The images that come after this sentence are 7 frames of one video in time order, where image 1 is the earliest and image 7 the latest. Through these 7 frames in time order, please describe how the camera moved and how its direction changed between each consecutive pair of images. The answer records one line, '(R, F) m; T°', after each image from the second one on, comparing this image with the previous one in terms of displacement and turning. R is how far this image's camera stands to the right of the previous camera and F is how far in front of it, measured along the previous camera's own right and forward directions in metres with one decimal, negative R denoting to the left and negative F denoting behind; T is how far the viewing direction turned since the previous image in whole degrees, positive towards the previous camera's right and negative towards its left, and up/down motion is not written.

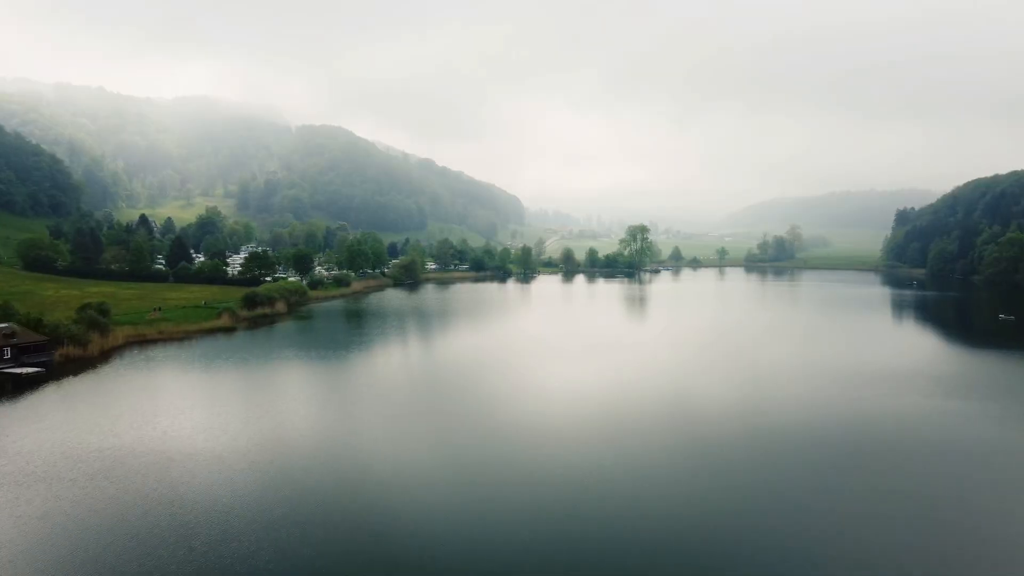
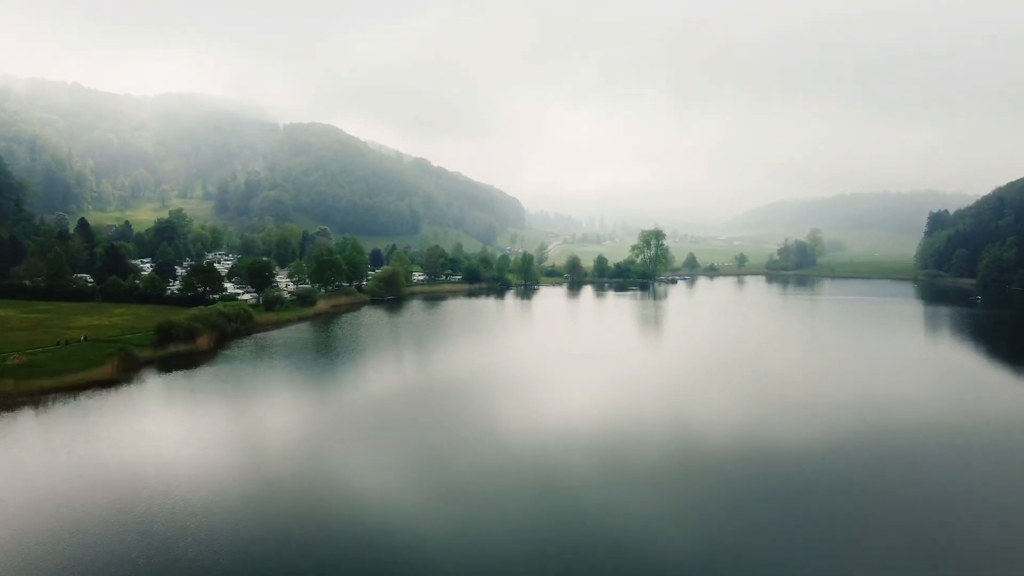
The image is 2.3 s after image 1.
(+0.1, +10.6) m; 0°
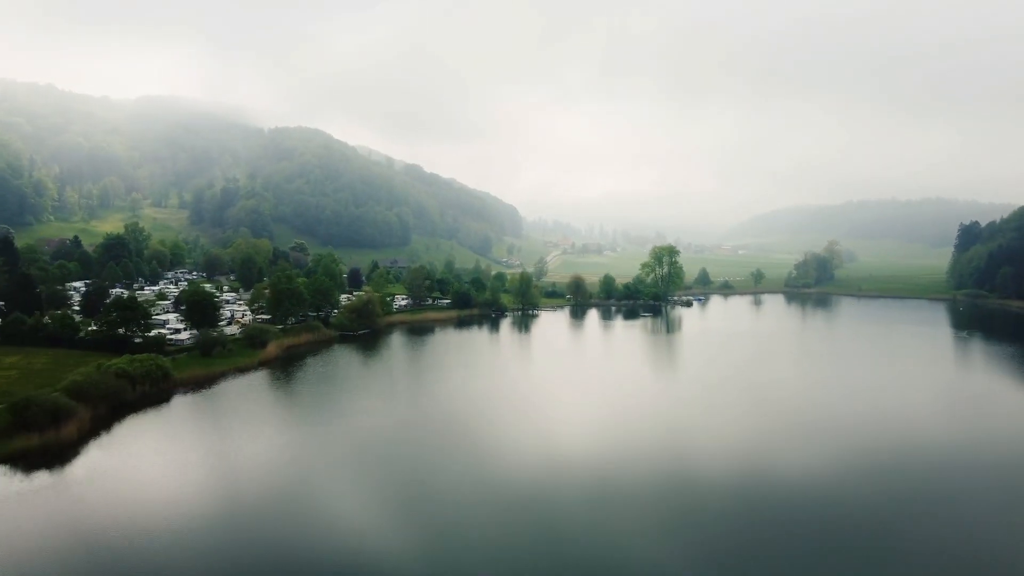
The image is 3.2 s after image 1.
(+0.1, +9.4) m; 0°
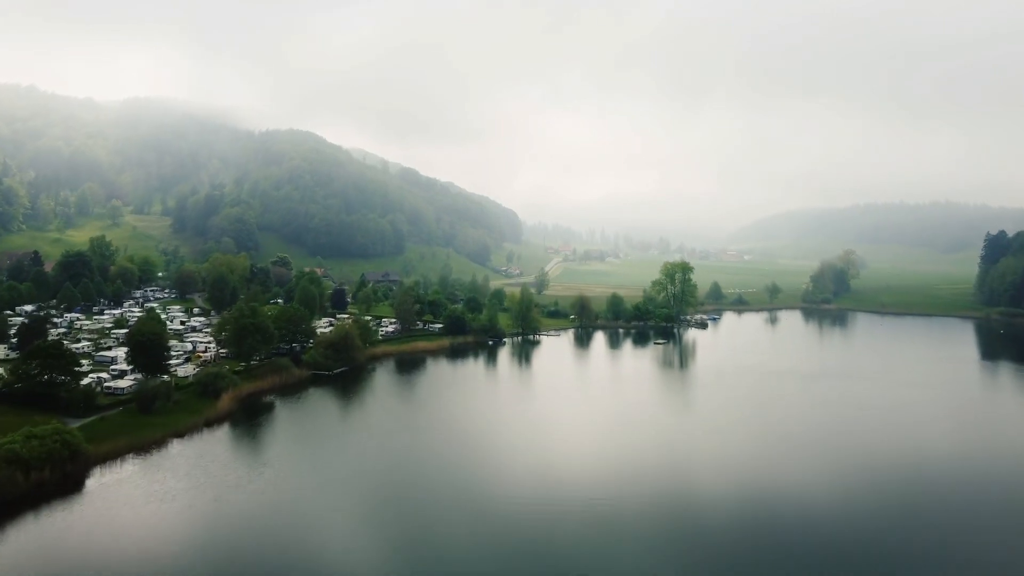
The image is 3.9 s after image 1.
(+0.1, +6.4) m; 0°
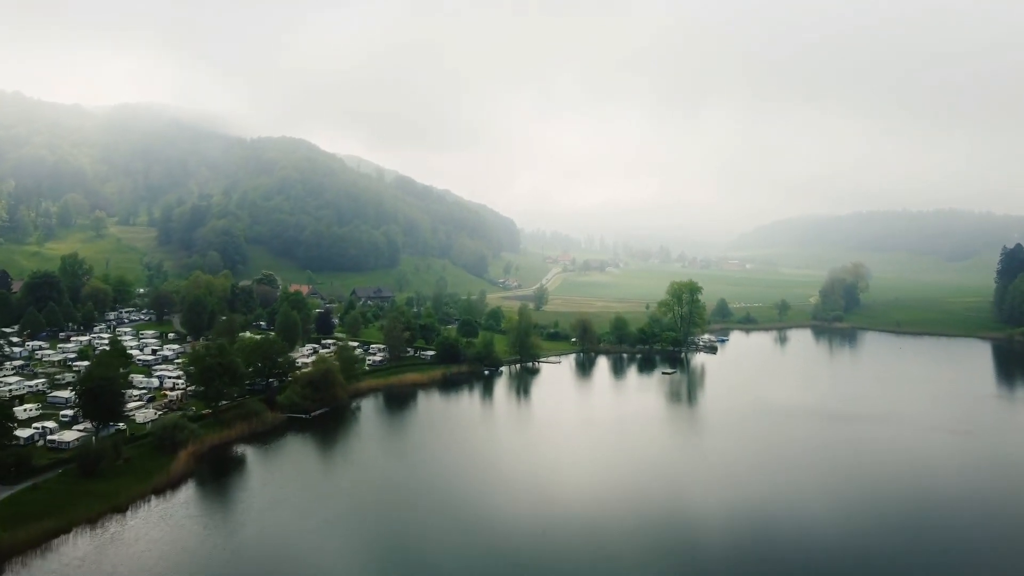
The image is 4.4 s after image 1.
(0.0, +4.2) m; 0°
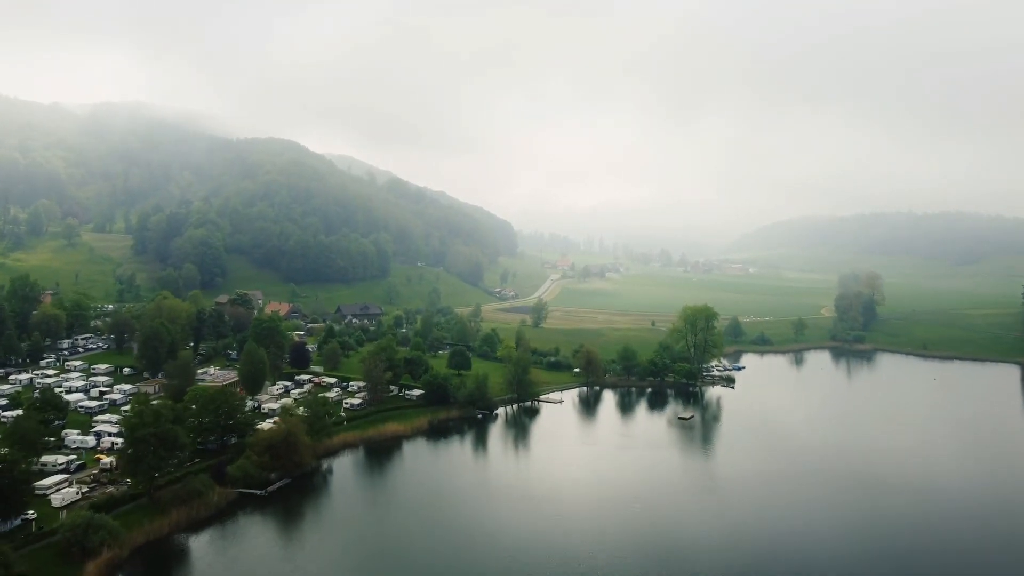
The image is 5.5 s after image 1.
(+0.1, +6.4) m; 0°
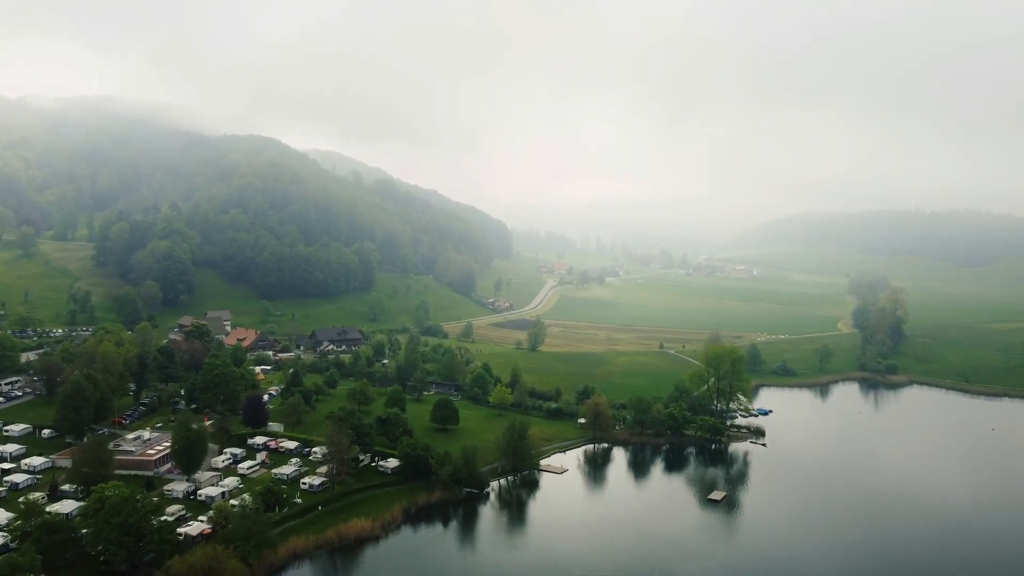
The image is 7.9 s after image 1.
(+0.1, +8.7) m; 0°
